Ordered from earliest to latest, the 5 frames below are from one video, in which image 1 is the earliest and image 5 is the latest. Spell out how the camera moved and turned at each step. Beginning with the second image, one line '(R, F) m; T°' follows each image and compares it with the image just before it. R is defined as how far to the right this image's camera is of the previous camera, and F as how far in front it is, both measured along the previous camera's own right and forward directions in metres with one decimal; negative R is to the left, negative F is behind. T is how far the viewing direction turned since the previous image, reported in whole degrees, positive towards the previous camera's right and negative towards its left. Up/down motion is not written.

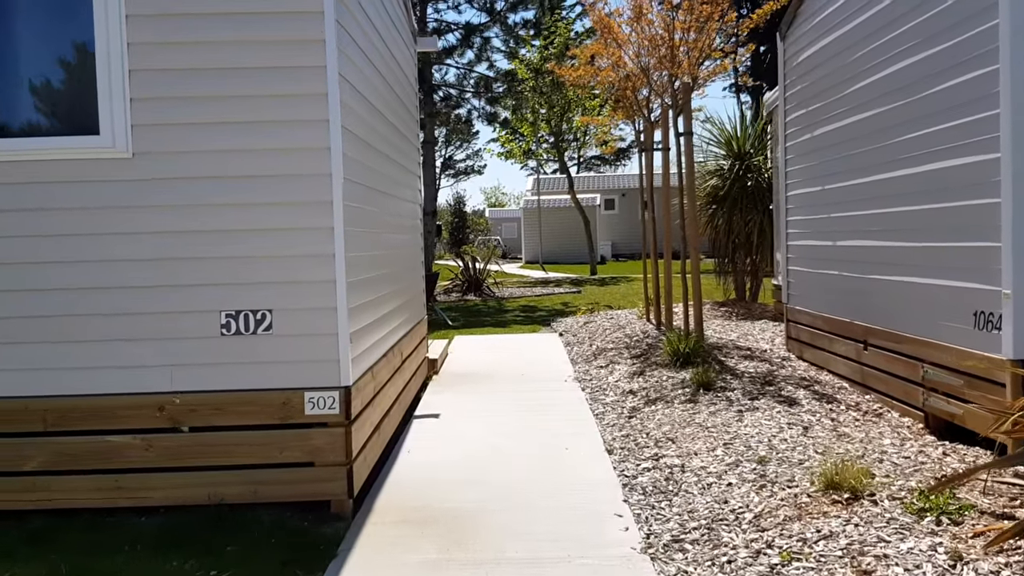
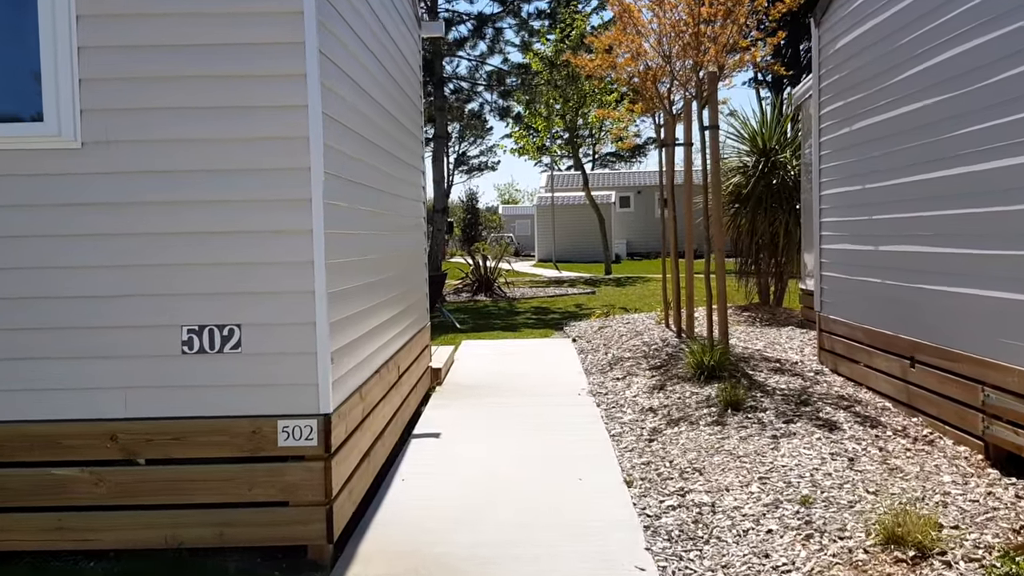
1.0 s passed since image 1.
(0.0, +0.5) m; -1°
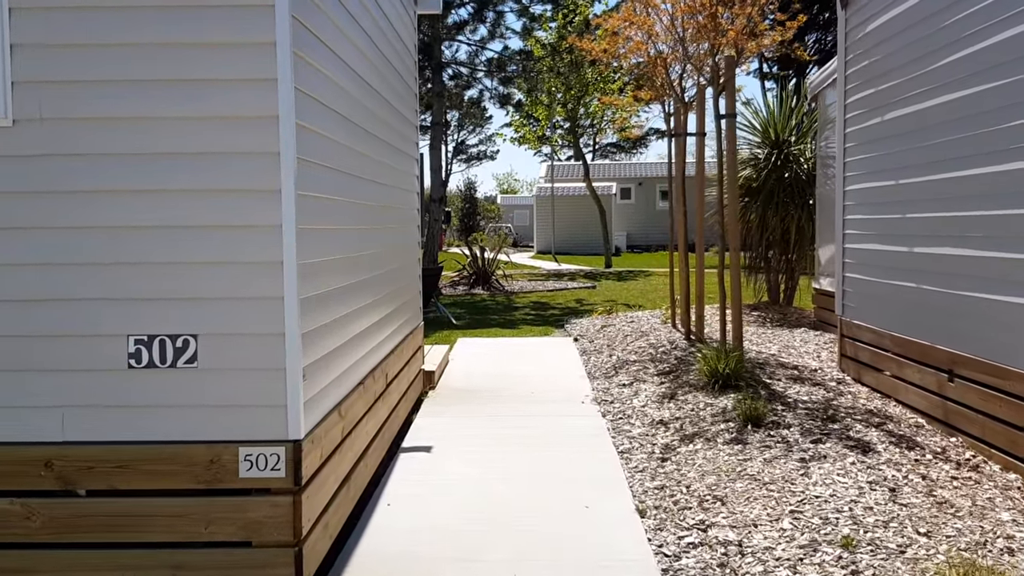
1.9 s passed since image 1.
(0.0, +0.4) m; 0°
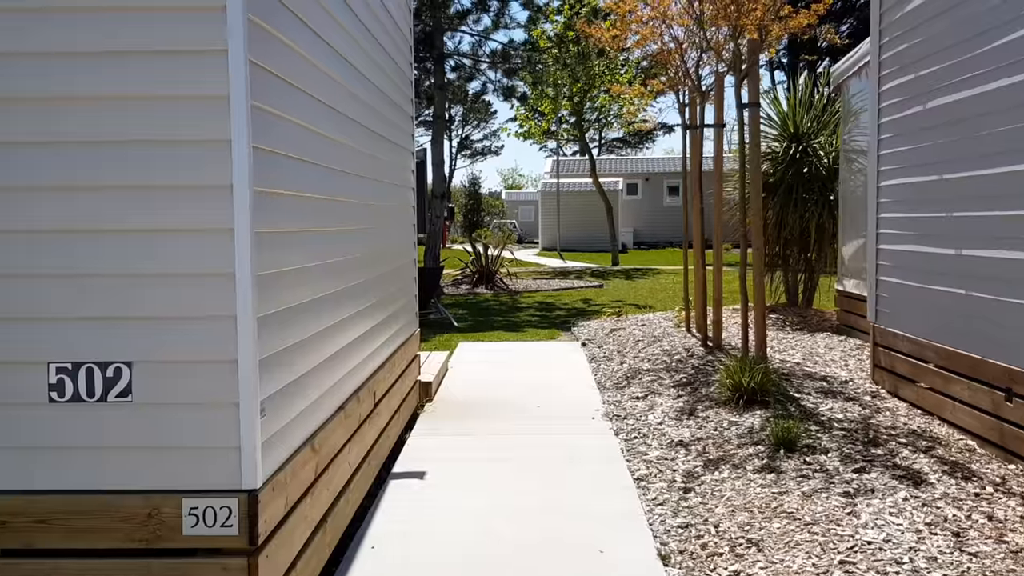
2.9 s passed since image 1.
(0.0, +0.4) m; 0°
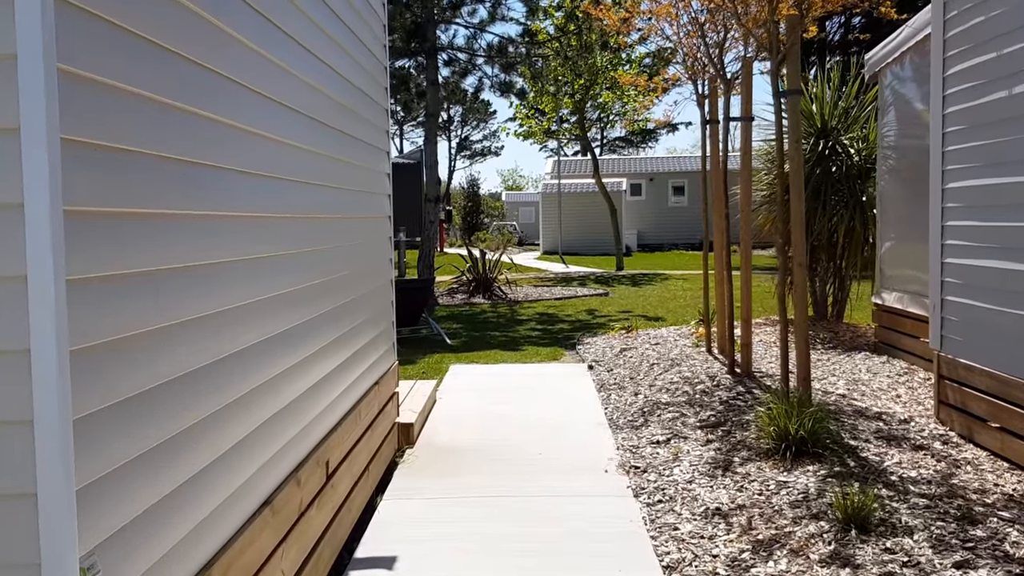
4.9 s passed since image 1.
(0.0, +0.8) m; 0°
